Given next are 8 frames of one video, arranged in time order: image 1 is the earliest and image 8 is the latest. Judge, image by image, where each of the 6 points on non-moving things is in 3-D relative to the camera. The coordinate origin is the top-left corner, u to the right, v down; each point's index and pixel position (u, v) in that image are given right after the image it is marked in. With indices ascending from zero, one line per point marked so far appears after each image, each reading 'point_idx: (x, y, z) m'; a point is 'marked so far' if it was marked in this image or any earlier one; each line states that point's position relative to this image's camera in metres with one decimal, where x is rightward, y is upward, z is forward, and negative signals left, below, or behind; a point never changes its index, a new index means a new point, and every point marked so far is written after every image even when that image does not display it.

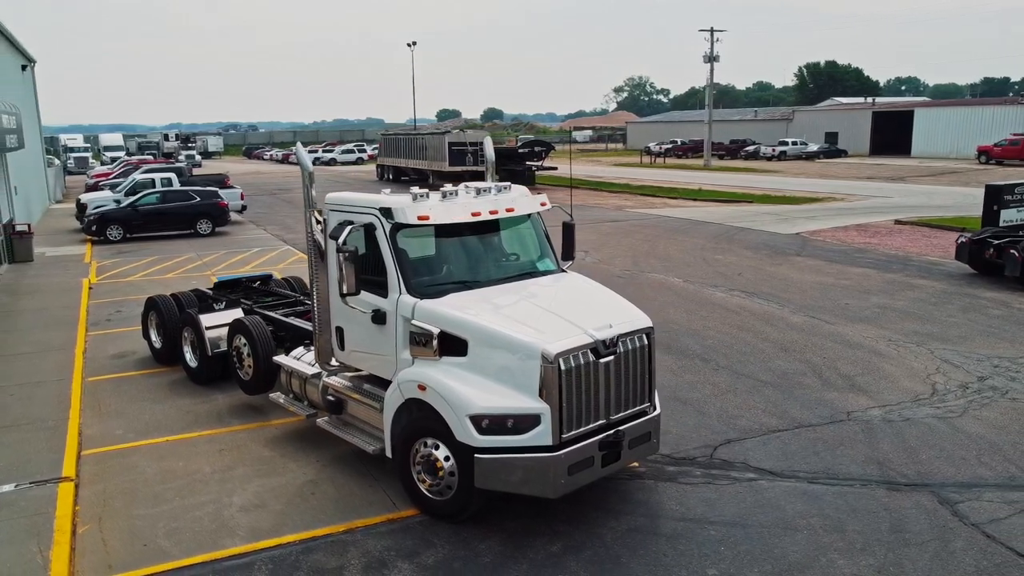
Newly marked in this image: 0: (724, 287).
0: (+4.1, 0.0, +15.6) m
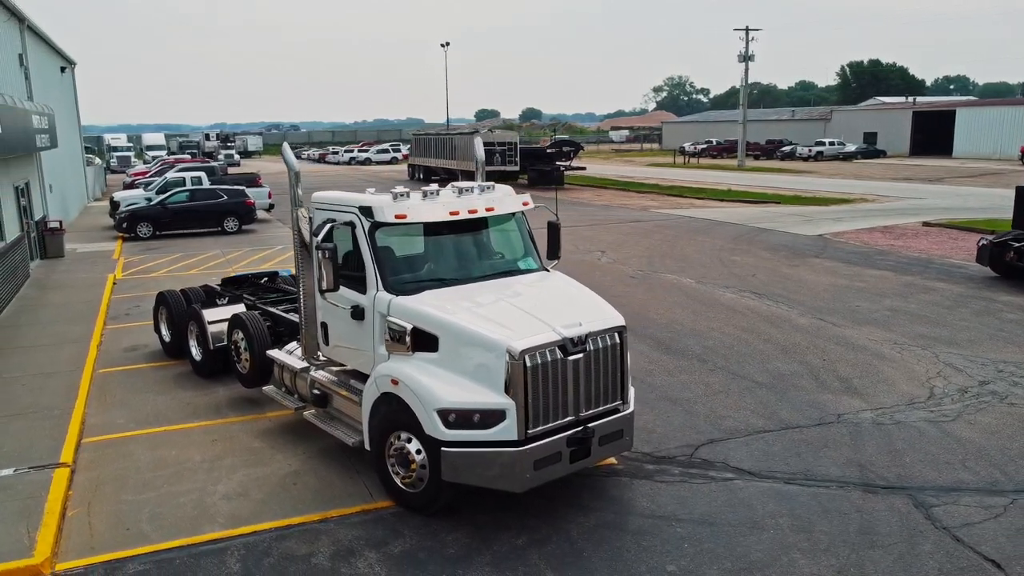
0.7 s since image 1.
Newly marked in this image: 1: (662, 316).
0: (+4.3, 0.0, +15.5) m
1: (+2.5, -0.5, +13.2) m
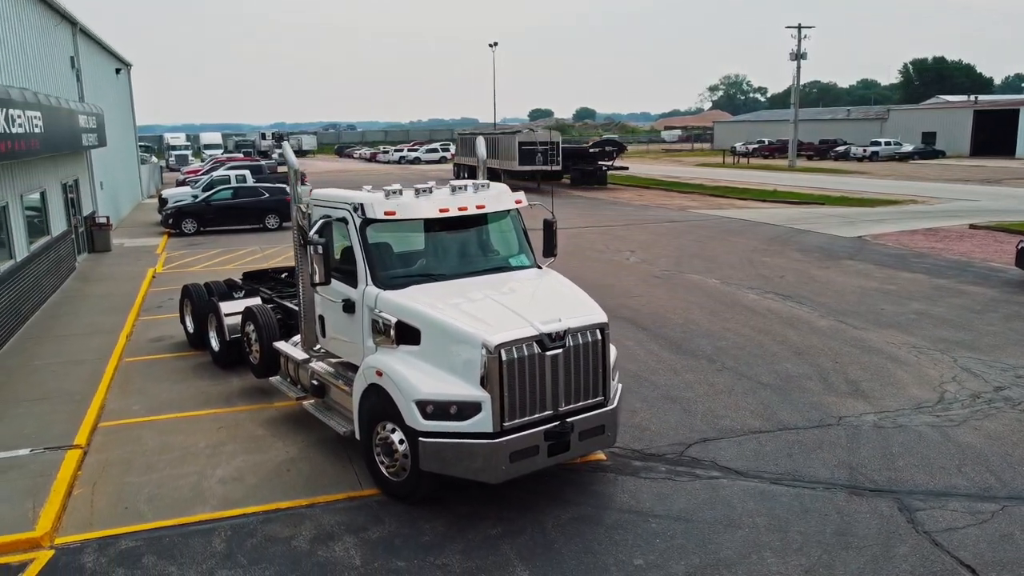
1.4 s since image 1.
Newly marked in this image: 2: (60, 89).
0: (+4.7, 0.0, +15.4) m
1: (+2.7, -0.5, +13.2) m
2: (-10.7, +4.7, +19.0) m
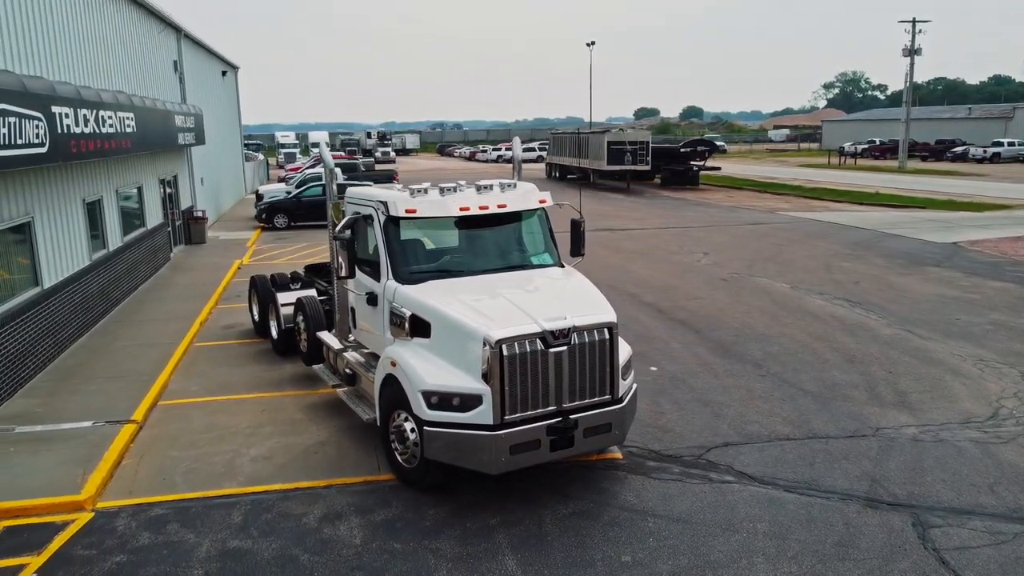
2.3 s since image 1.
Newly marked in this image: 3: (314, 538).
0: (+5.9, -0.1, +14.9) m
1: (+3.6, -0.5, +13.0) m
2: (-8.8, +5.0, +20.4) m
3: (-1.5, -1.9, +6.2) m
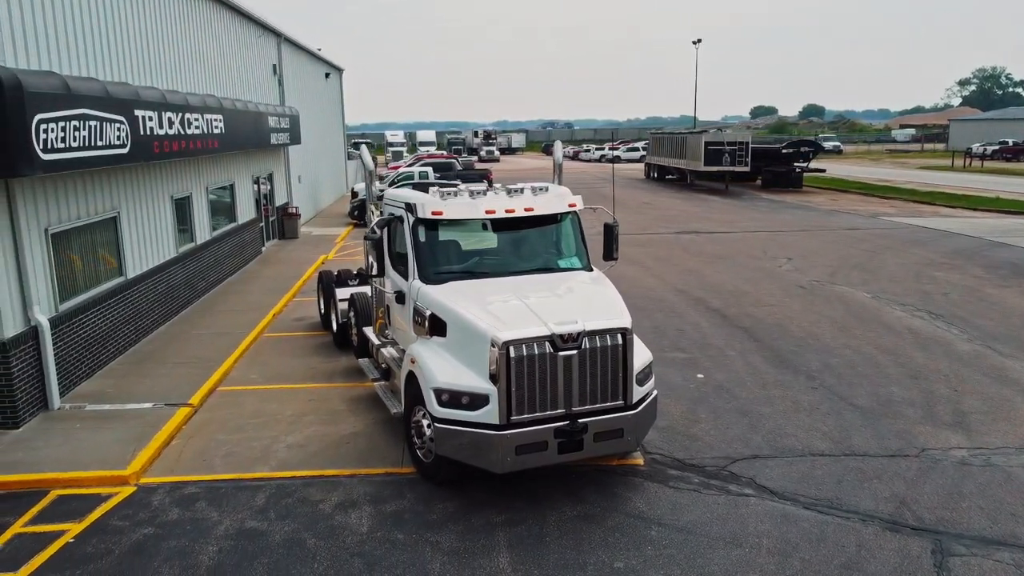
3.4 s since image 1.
0: (+7.0, -0.3, +14.1) m
1: (+4.5, -0.6, +12.6) m
2: (-6.7, +5.2, +21.5) m
3: (-1.5, -1.9, +6.5) m
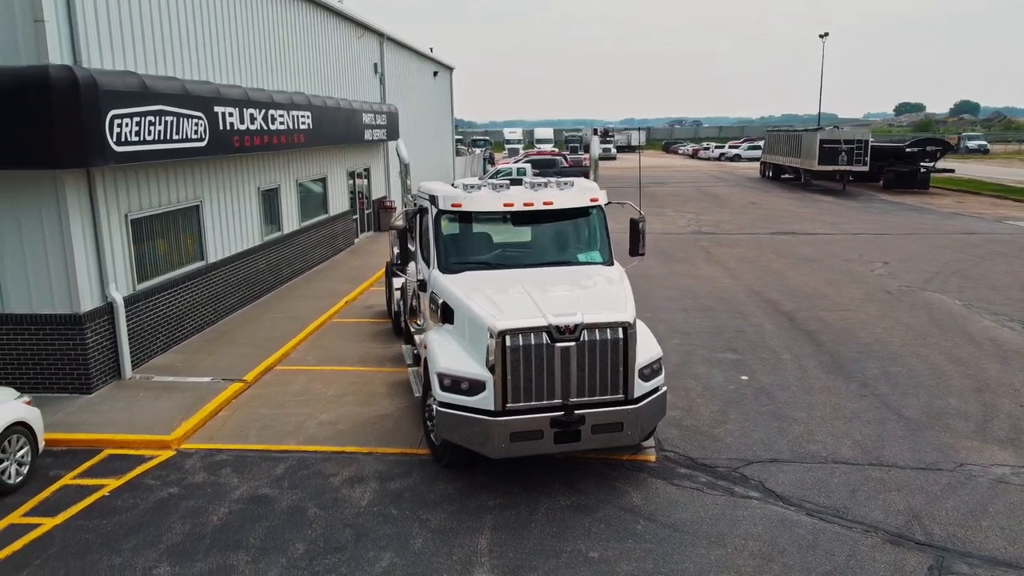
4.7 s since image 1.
0: (+8.1, -0.5, +13.2) m
1: (+5.3, -0.7, +12.0) m
2: (-4.2, +5.5, +22.5) m
3: (-1.5, -1.8, +6.8) m
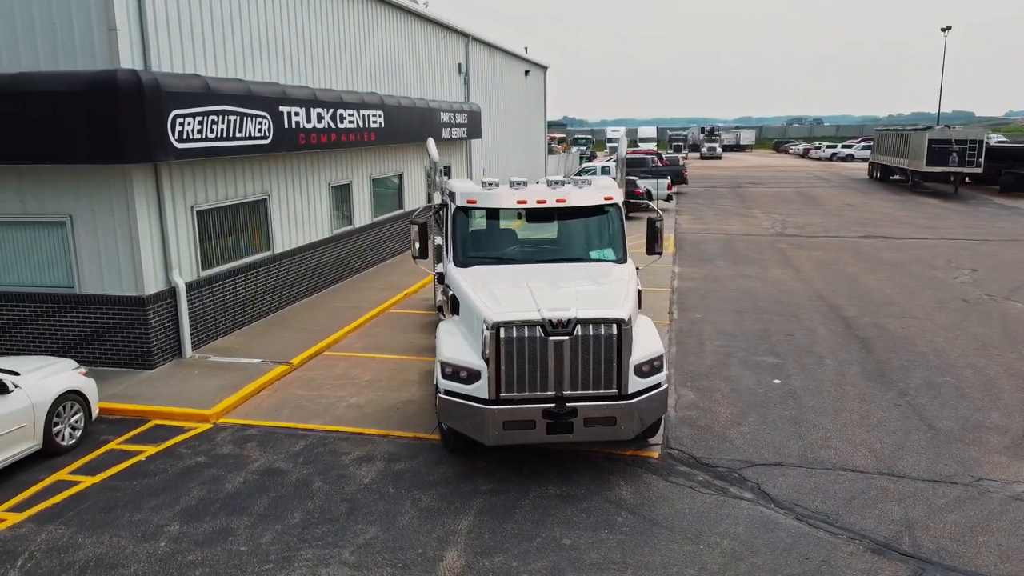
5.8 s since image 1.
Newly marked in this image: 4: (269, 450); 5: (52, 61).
0: (+8.8, -0.6, +12.3) m
1: (+6.0, -0.8, +11.5) m
2: (-1.9, +5.7, +23.1) m
3: (-1.6, -1.7, +7.3) m
4: (-2.3, -1.6, +7.8) m
5: (-5.4, +2.7, +9.5) m
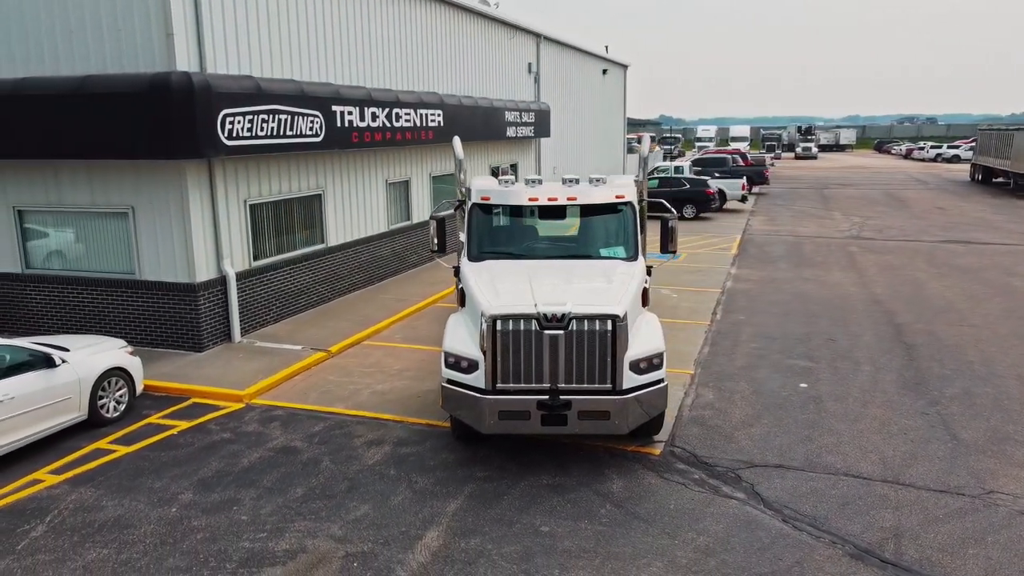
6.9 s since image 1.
0: (+9.3, -0.8, +11.5) m
1: (+6.4, -0.9, +11.0) m
2: (0.0, +5.8, +23.5) m
3: (-1.6, -1.6, +7.7) m
4: (-2.3, -1.5, +8.3) m
5: (-5.0, +2.9, +10.3) m
